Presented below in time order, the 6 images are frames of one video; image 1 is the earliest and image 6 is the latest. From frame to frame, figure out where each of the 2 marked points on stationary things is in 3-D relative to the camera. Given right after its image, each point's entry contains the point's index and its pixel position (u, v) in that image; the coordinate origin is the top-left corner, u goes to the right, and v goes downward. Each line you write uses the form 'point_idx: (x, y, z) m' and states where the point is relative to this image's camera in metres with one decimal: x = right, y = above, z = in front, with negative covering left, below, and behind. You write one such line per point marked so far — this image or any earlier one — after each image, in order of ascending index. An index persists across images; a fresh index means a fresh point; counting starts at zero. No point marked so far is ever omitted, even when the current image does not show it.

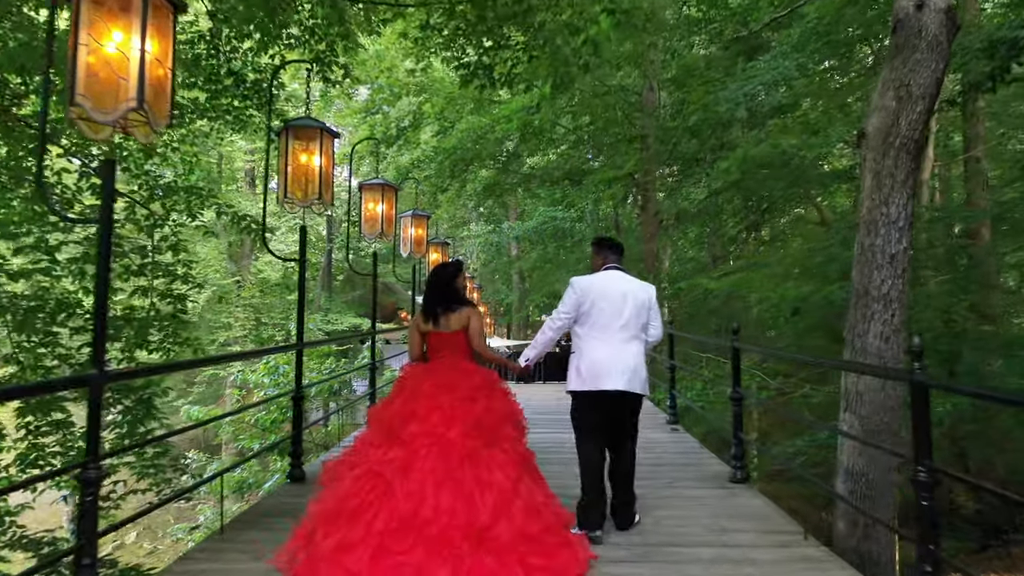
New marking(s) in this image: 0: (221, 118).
0: (-2.8, +1.6, +6.8) m
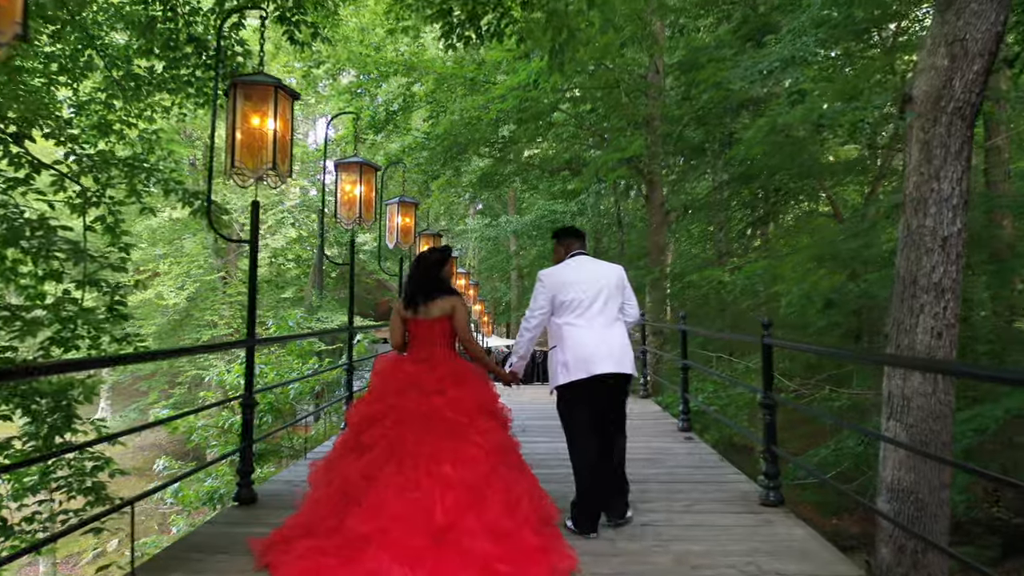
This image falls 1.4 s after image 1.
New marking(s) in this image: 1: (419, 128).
0: (-2.8, +1.7, +6.1) m
1: (-1.4, +2.4, +10.6) m
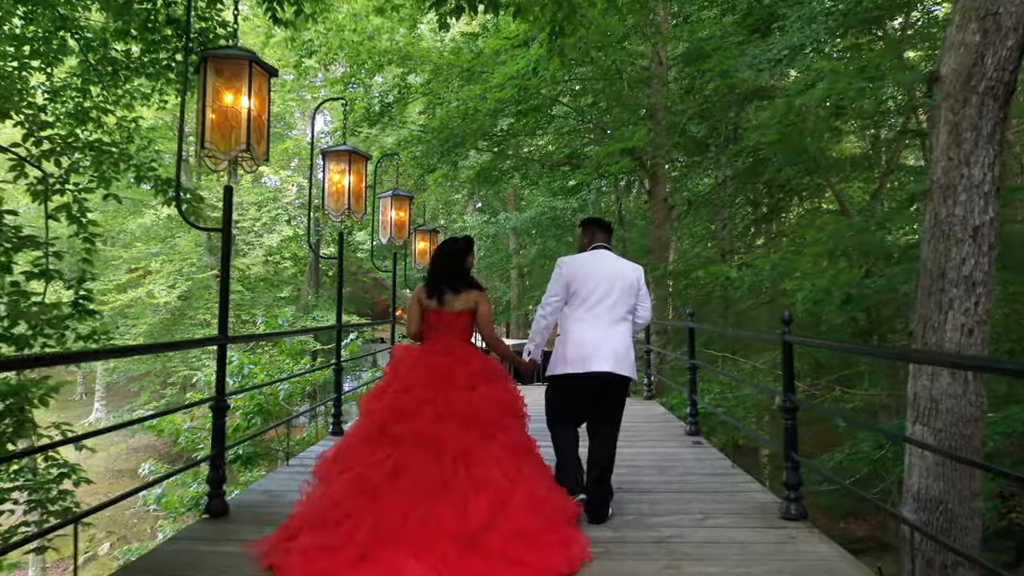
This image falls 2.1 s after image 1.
0: (-2.8, +1.7, +5.8) m
1: (-1.4, +2.4, +10.3) m
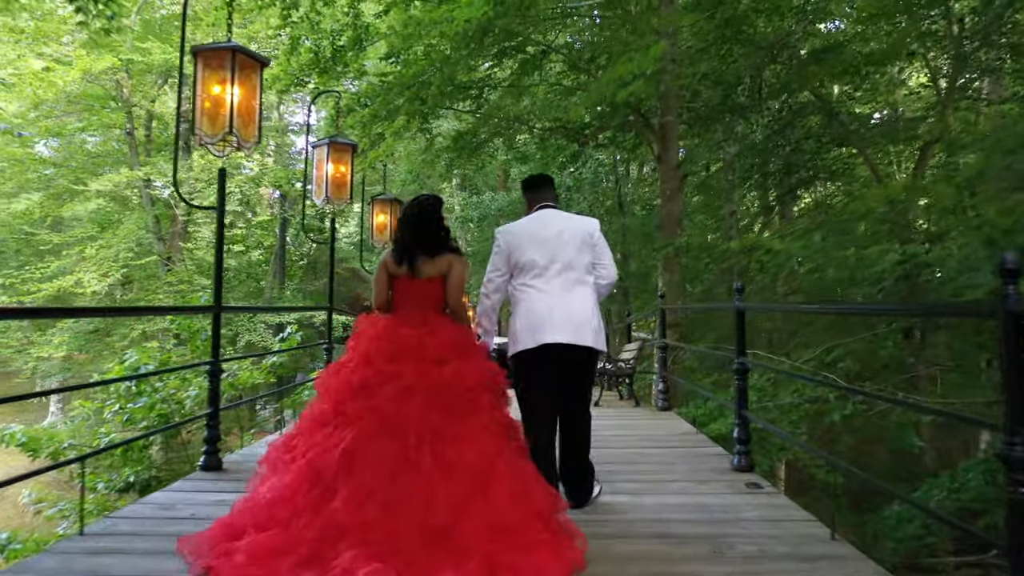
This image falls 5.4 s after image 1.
0: (-3.0, +1.9, +4.0) m
1: (-1.6, +2.6, +8.6) m
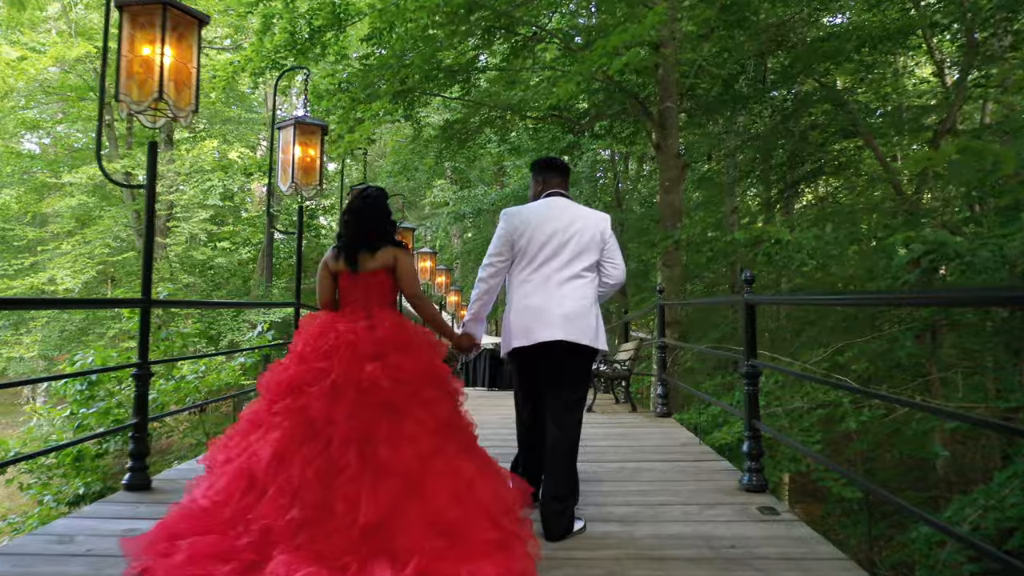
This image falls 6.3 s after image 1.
0: (-3.2, +1.9, +3.6) m
1: (-1.7, +2.6, +8.1) m
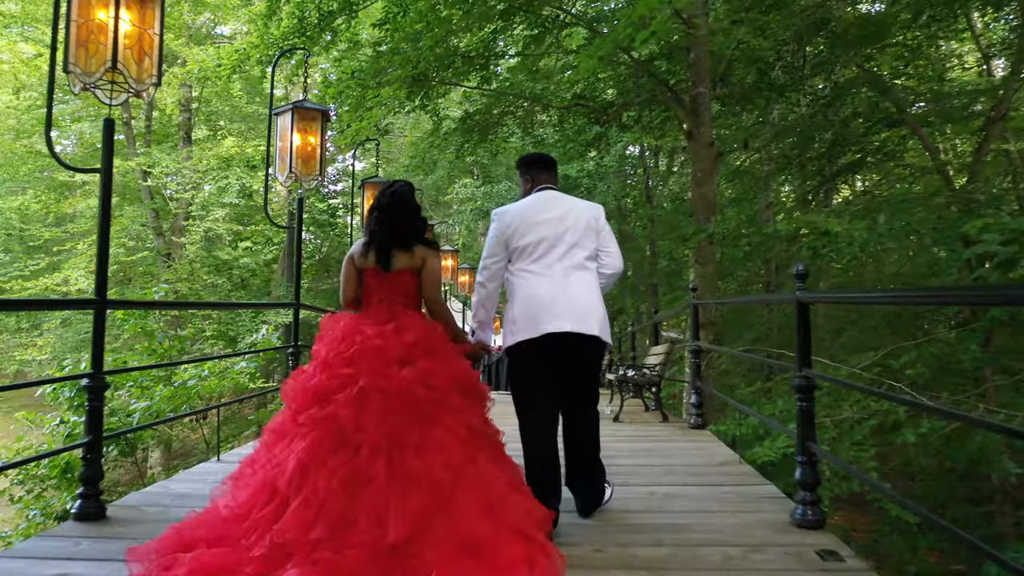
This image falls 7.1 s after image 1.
0: (-3.1, +1.9, +3.2) m
1: (-1.5, +2.7, +7.7) m
